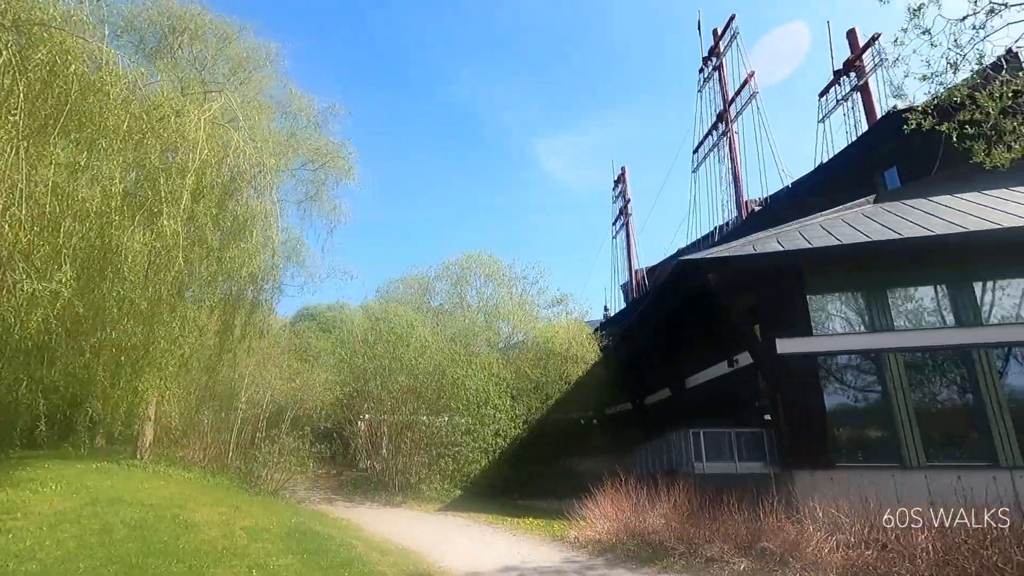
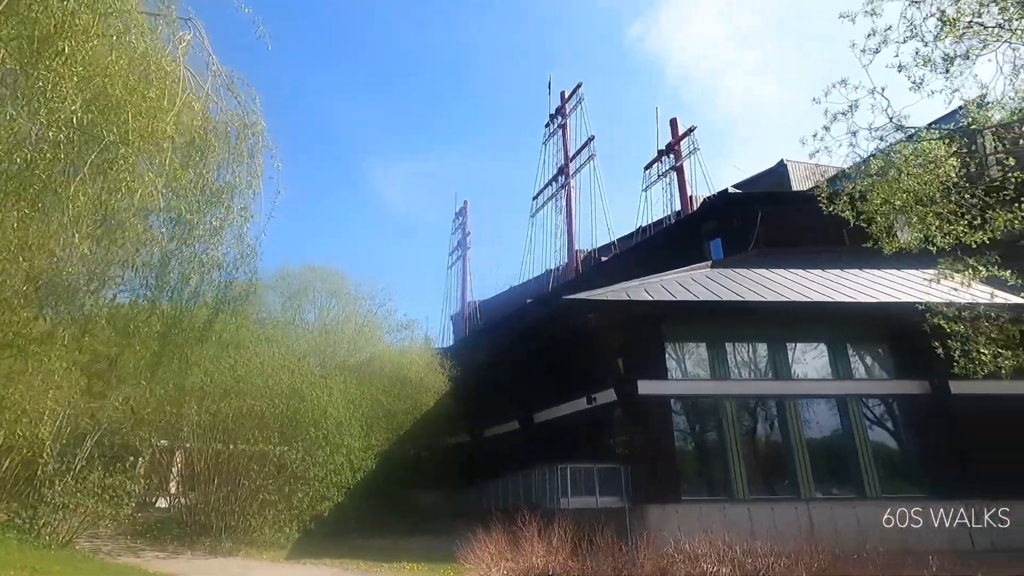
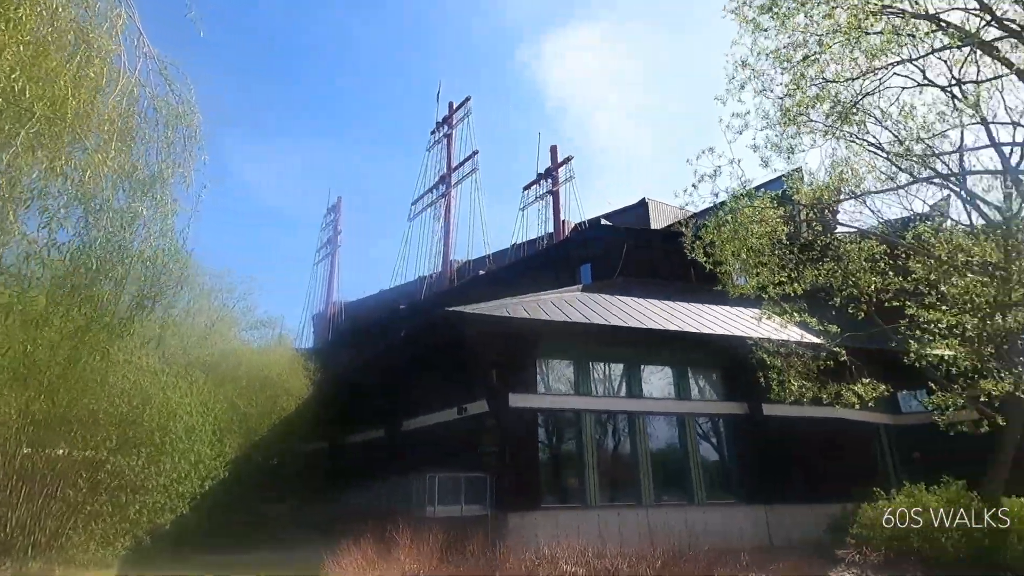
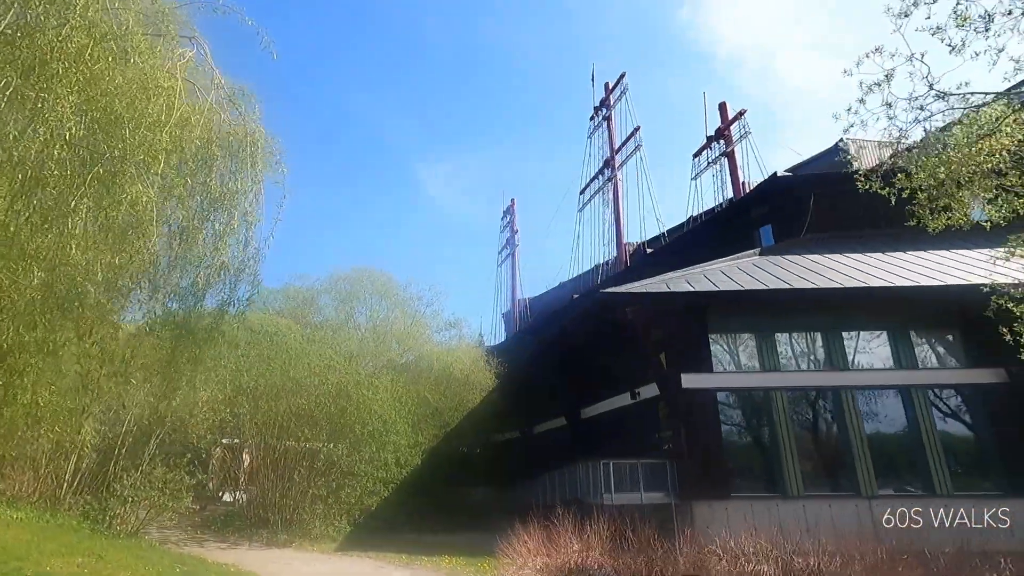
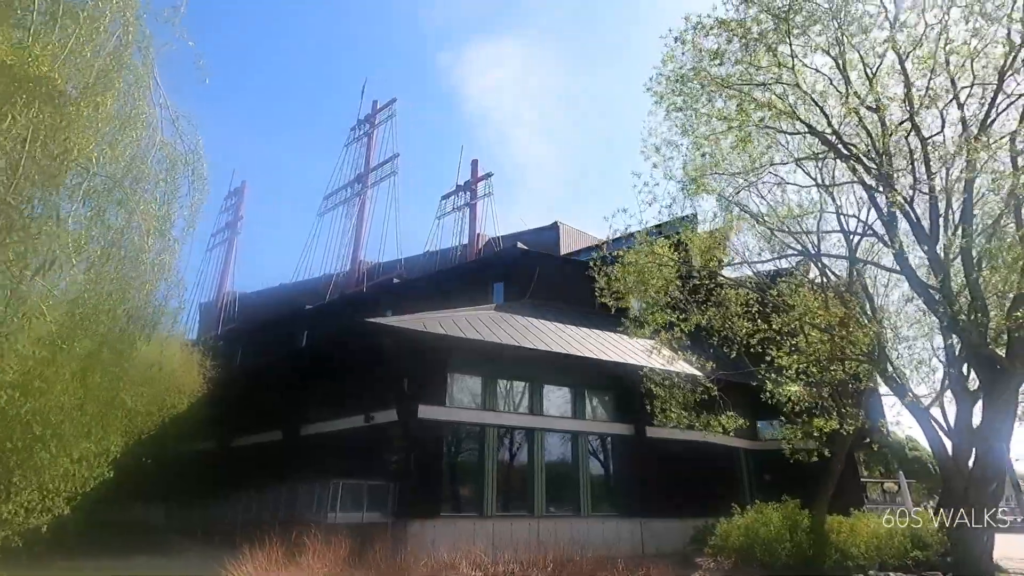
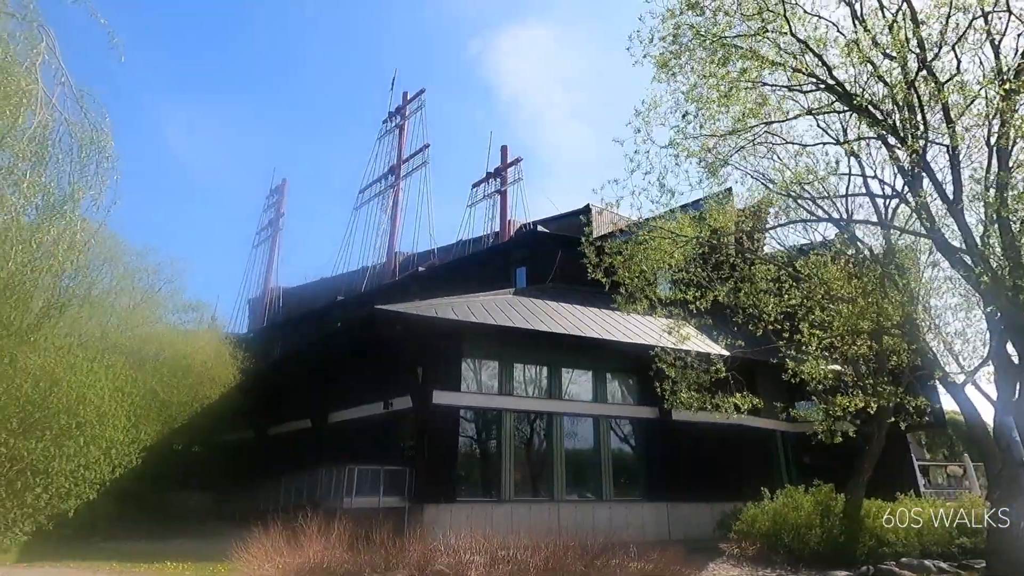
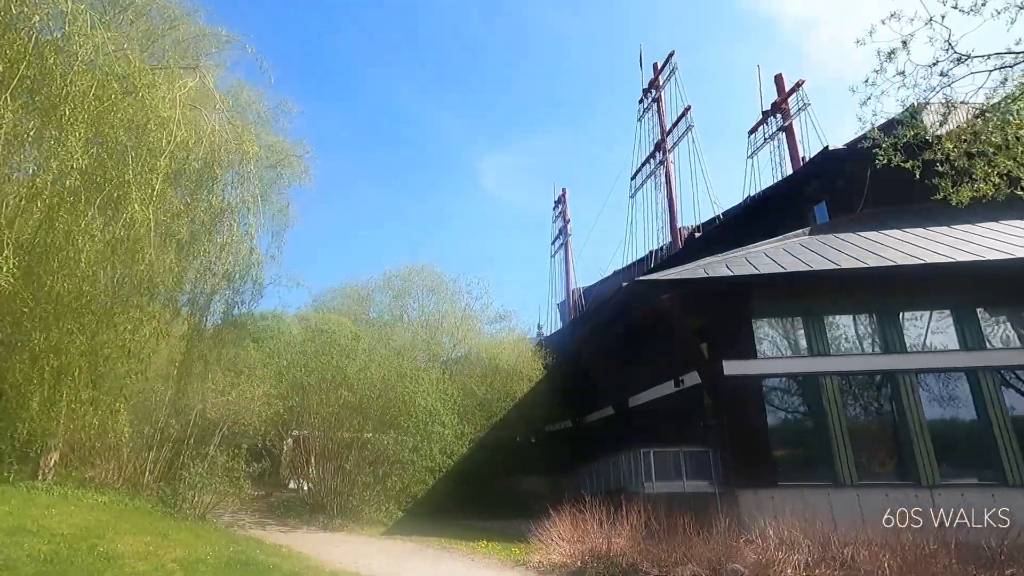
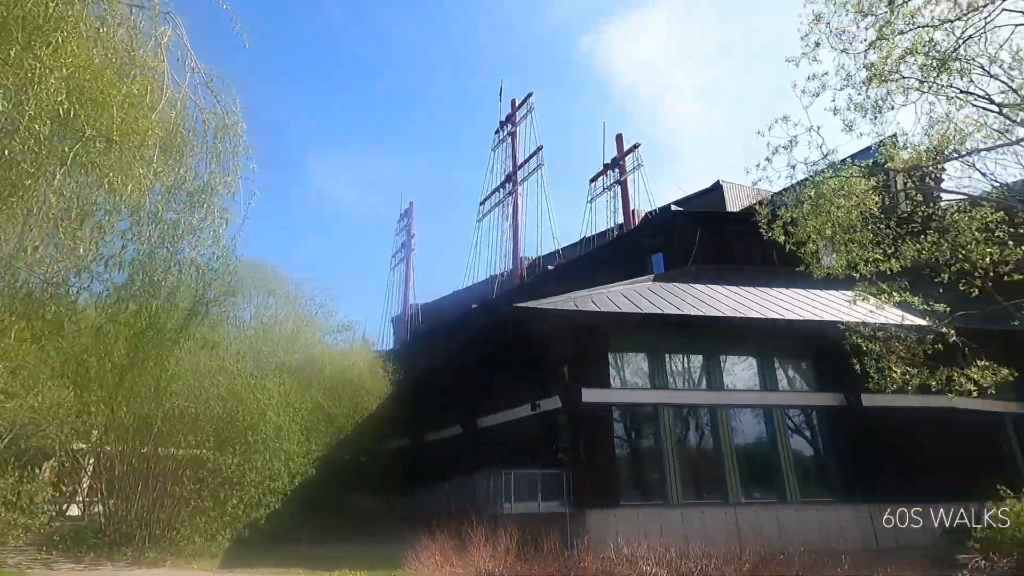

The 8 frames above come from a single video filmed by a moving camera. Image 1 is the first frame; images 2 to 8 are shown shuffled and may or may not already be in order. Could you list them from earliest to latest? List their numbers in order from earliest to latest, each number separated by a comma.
7, 4, 2, 8, 3, 6, 5
